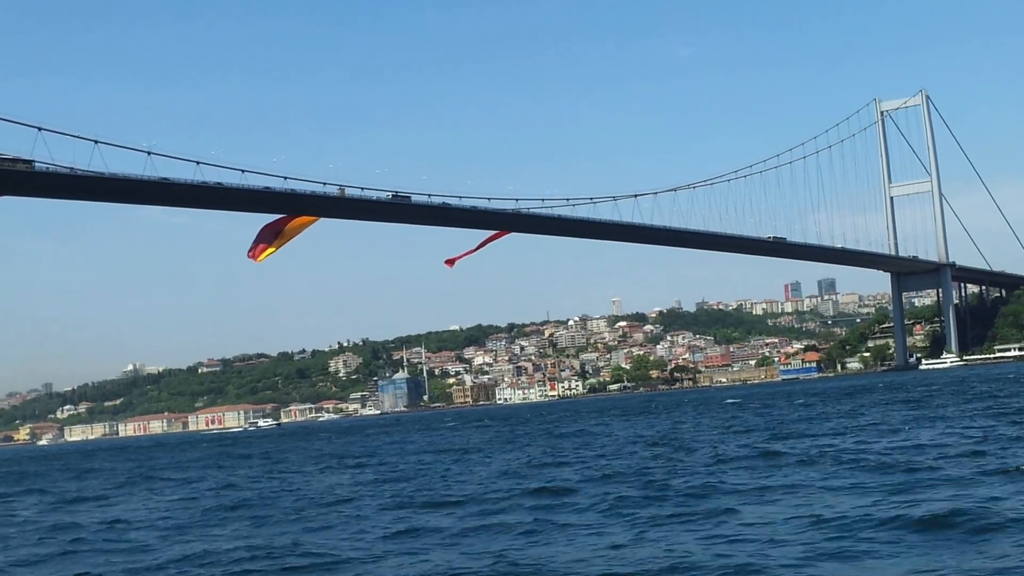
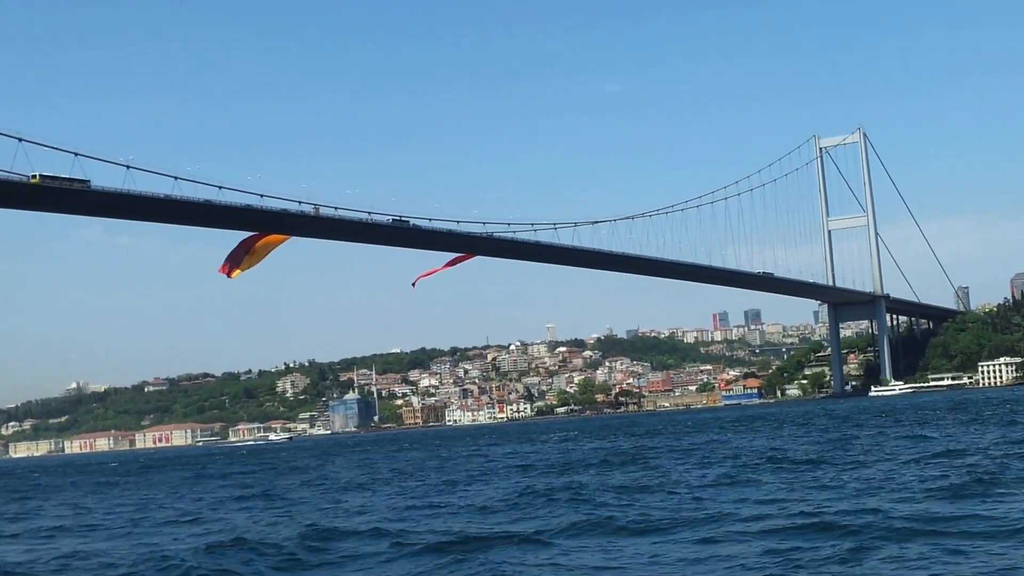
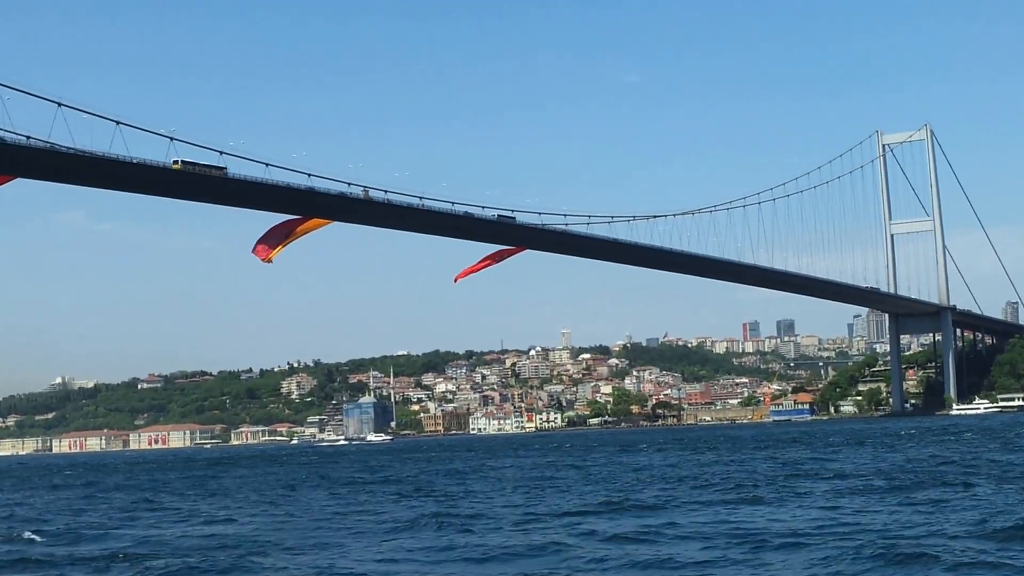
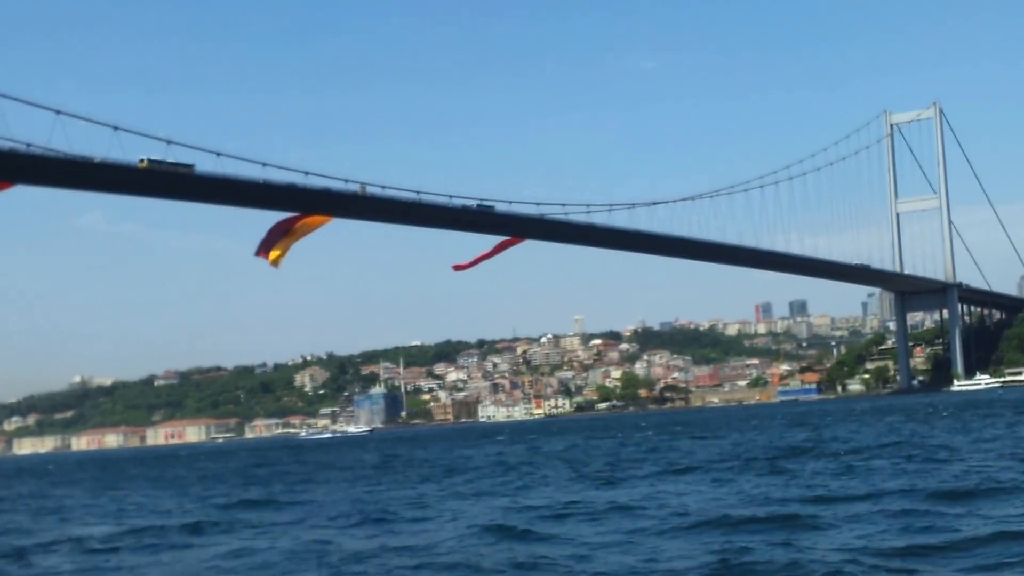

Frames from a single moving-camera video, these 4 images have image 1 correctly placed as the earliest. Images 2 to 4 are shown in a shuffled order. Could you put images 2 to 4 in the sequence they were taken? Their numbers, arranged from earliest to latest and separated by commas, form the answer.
2, 4, 3
